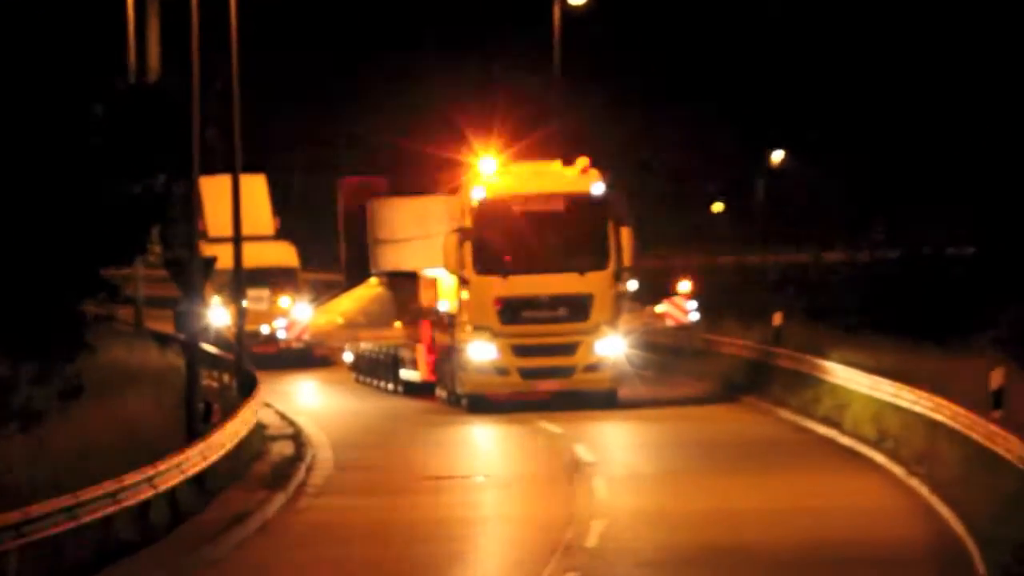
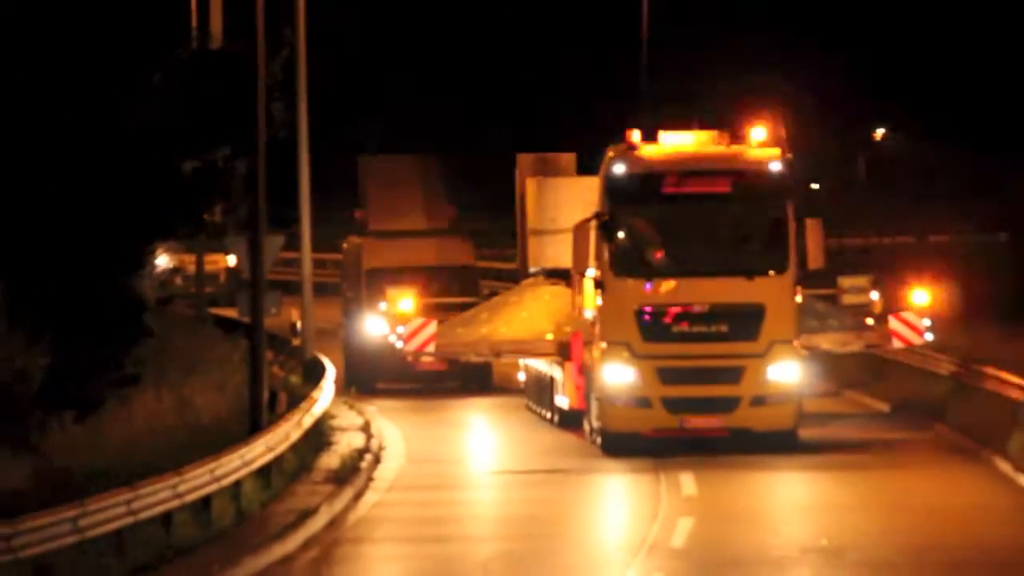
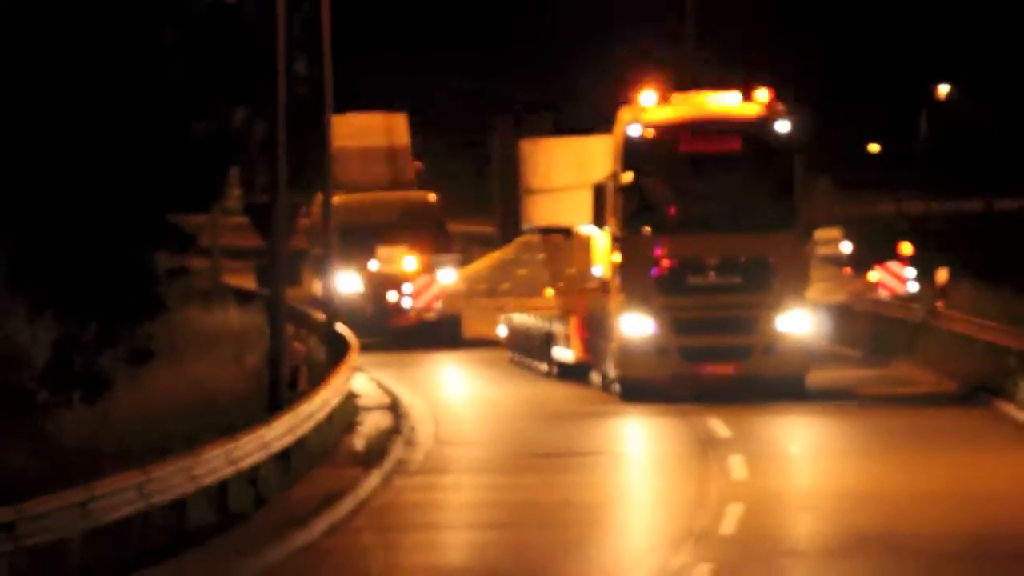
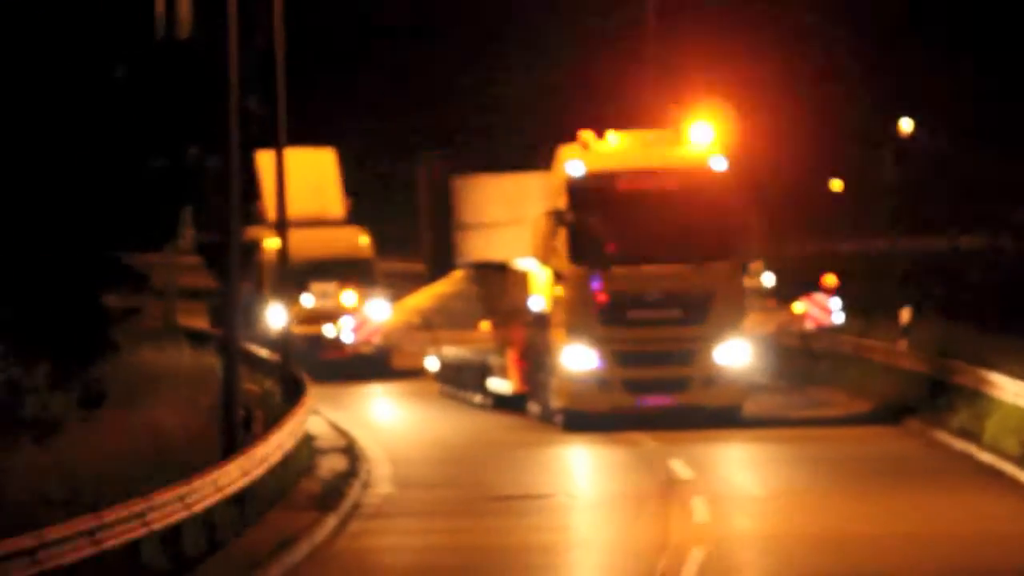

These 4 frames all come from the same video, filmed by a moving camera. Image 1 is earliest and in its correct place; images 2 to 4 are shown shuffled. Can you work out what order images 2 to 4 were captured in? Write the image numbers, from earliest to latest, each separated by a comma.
4, 3, 2
